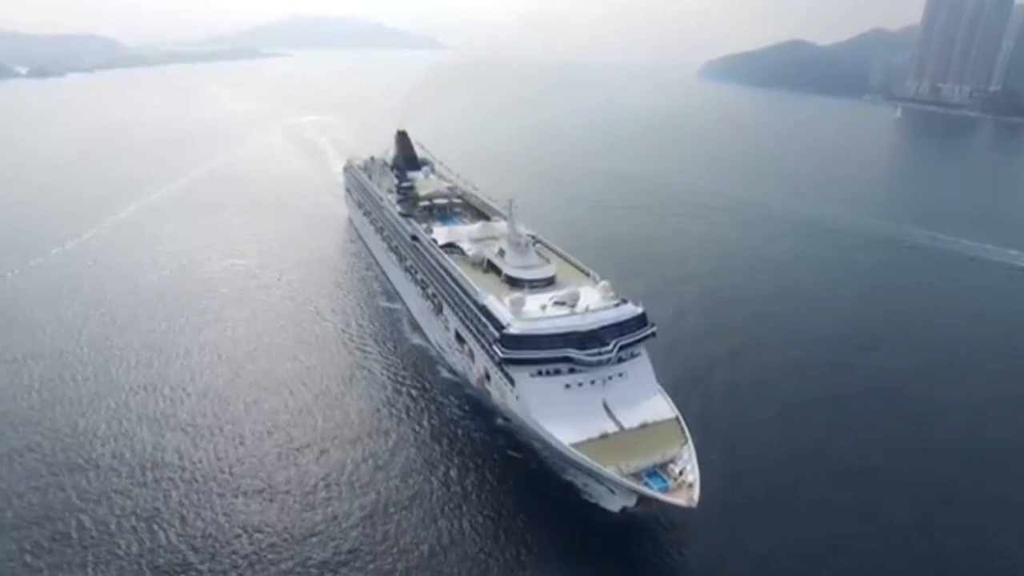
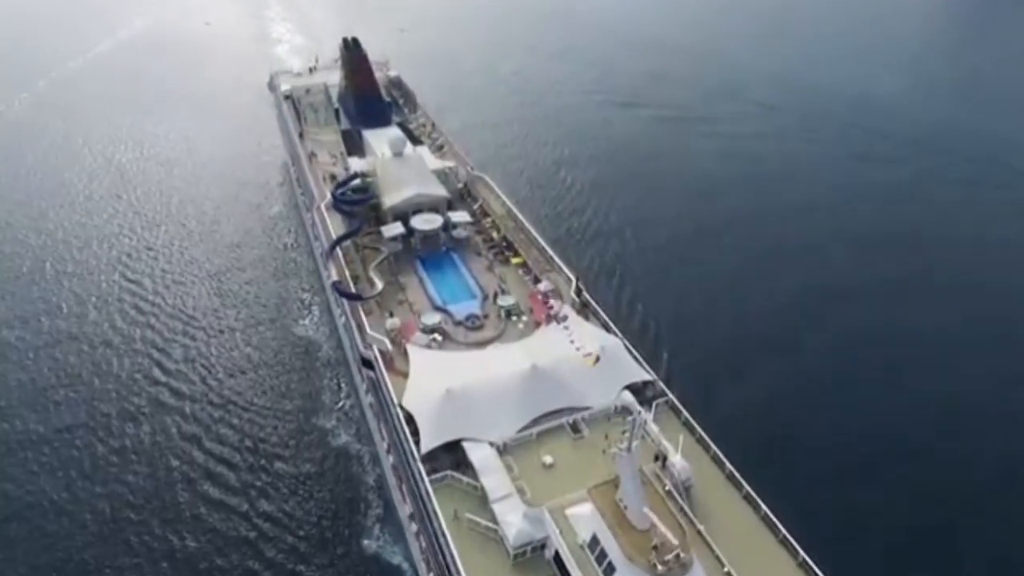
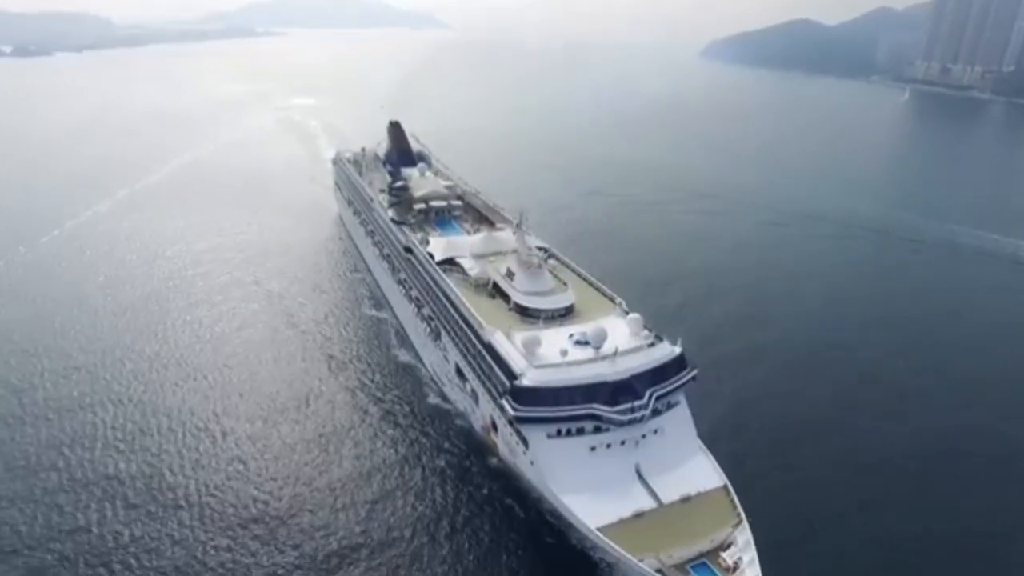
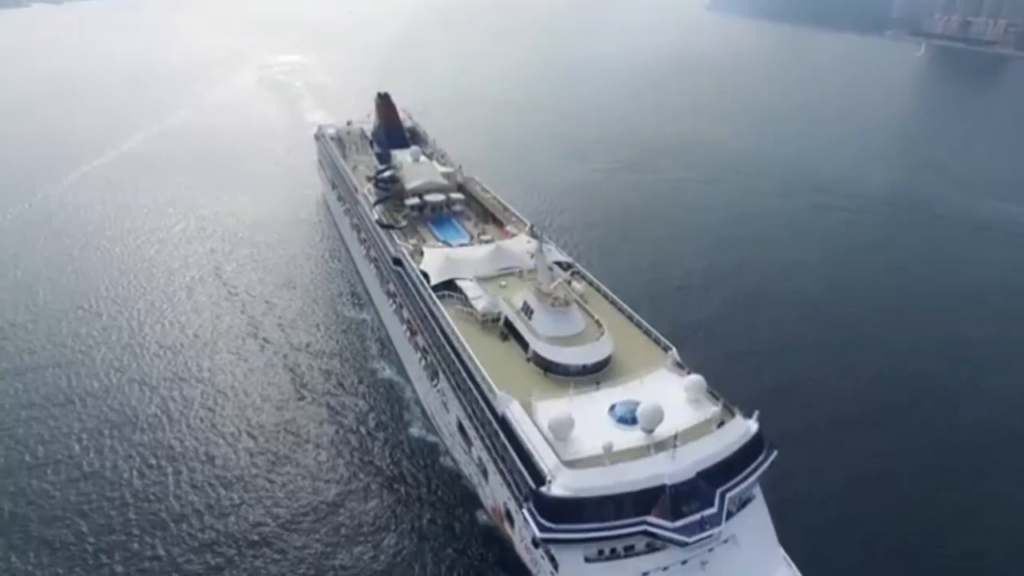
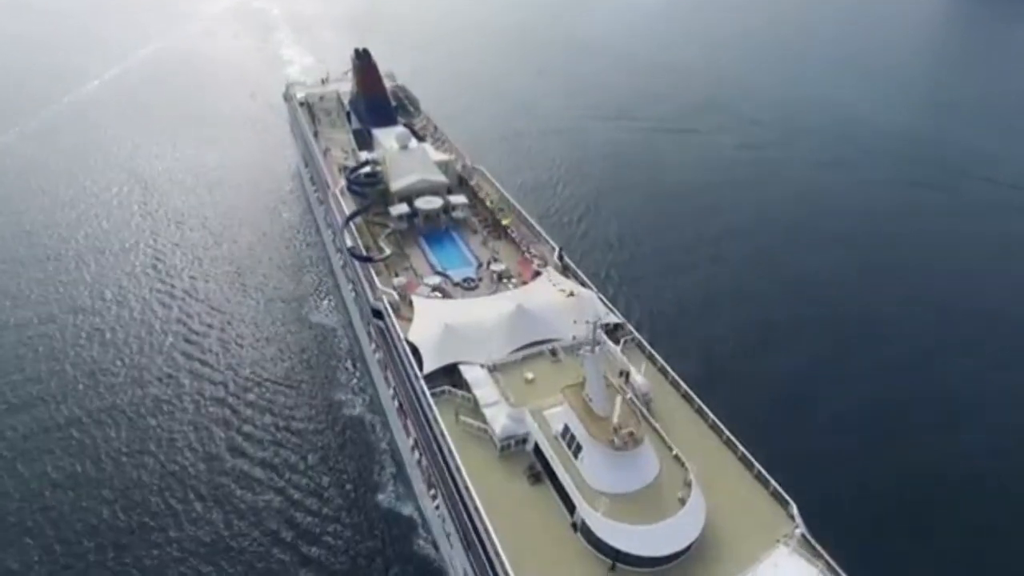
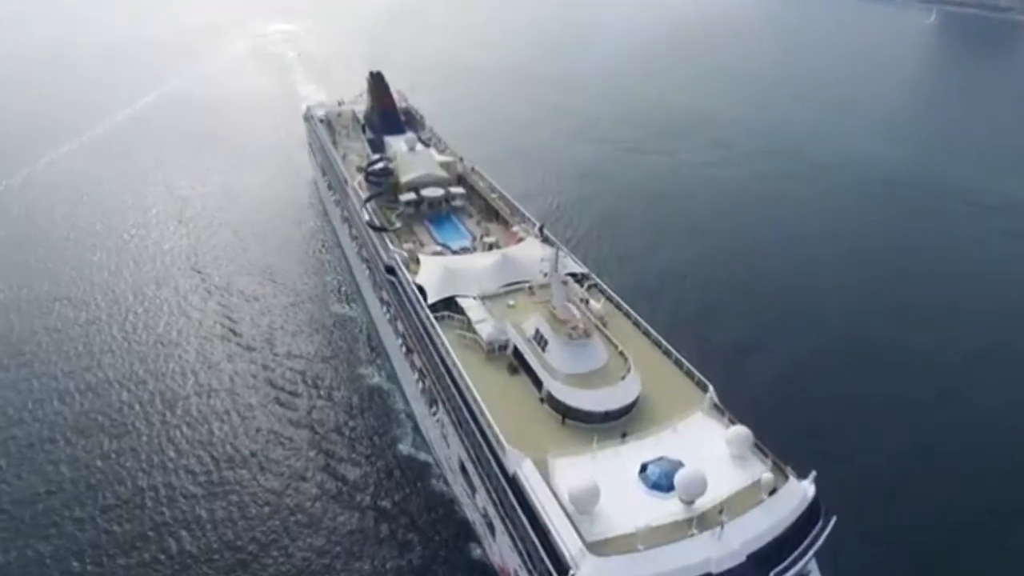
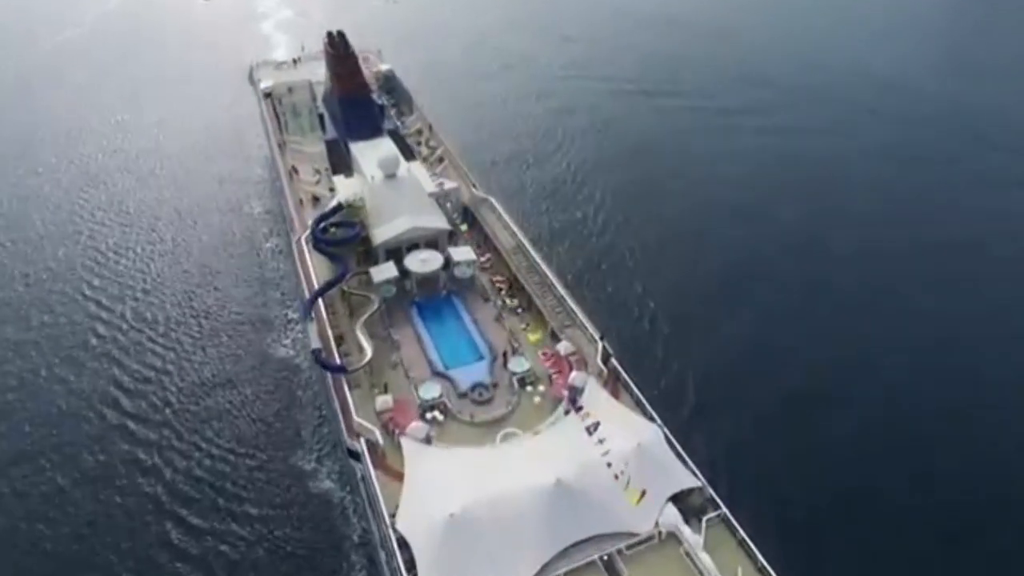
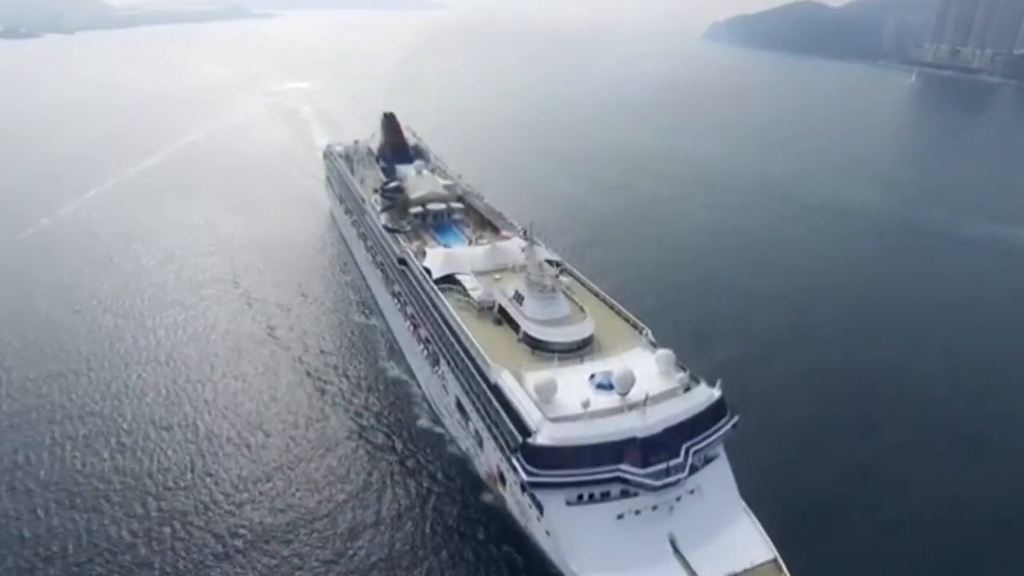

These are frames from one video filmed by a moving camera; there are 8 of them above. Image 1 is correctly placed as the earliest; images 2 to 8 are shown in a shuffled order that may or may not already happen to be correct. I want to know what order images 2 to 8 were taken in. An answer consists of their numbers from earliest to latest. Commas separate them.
3, 8, 4, 6, 5, 2, 7
